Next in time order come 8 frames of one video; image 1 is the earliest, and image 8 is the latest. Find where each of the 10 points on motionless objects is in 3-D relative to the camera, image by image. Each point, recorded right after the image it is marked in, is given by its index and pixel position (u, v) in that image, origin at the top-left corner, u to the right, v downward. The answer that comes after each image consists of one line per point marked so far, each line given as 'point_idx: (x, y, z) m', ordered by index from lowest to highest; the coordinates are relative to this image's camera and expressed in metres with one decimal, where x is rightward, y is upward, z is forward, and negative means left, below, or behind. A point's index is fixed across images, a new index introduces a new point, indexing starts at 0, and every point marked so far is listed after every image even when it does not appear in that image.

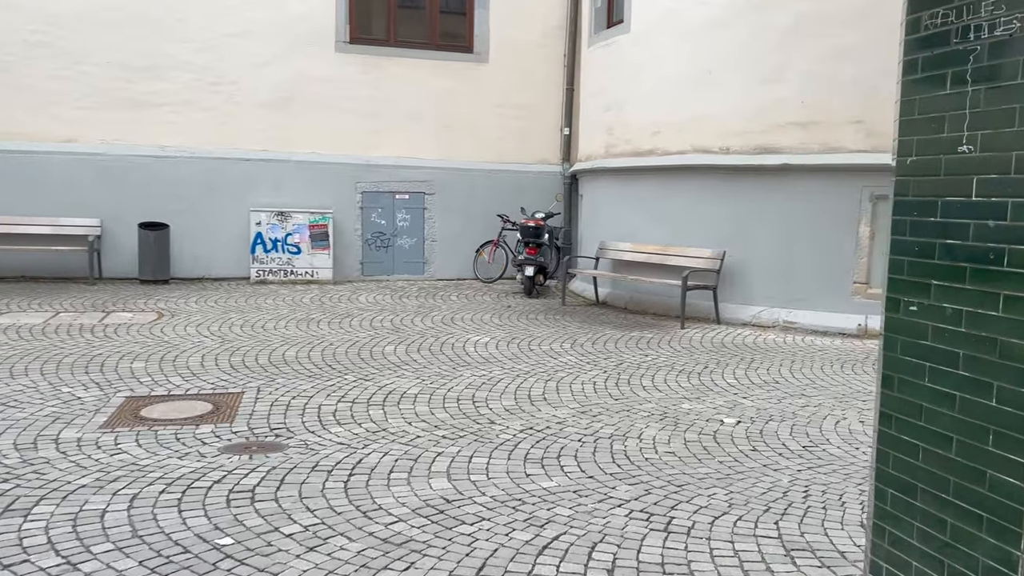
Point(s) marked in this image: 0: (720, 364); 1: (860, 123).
0: (+1.8, -0.7, +7.1) m
1: (+3.6, +1.7, +8.4) m
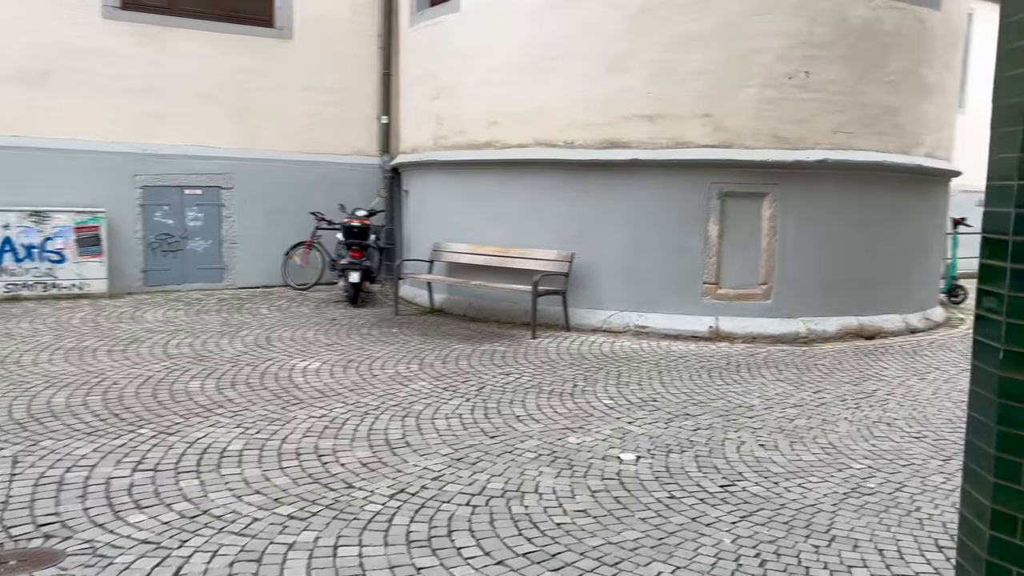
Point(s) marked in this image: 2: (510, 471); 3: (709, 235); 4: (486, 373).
0: (+0.6, -0.7, +6.4) m
1: (+1.9, +1.7, +8.0) m
2: (0.0, -1.0, +4.4) m
3: (+2.0, +0.5, +8.1) m
4: (-0.2, -0.7, +6.5) m
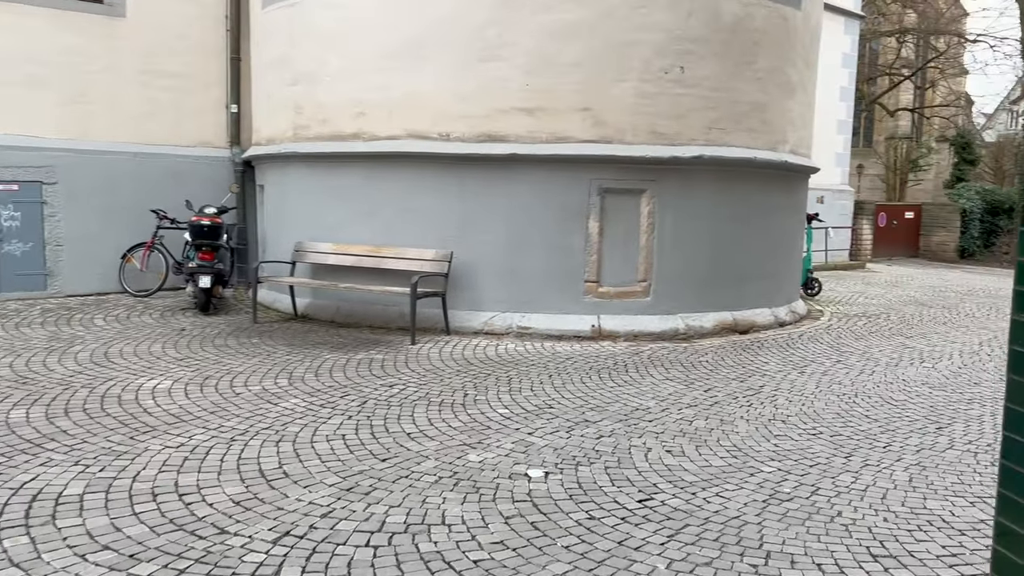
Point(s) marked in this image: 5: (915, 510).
0: (-0.3, -0.8, +5.9) m
1: (+0.7, +1.7, +7.8) m
2: (-0.5, -1.0, +3.9) m
3: (+0.8, +0.5, +7.9) m
4: (-1.1, -0.7, +5.9) m
5: (+1.9, -1.1, +3.9) m
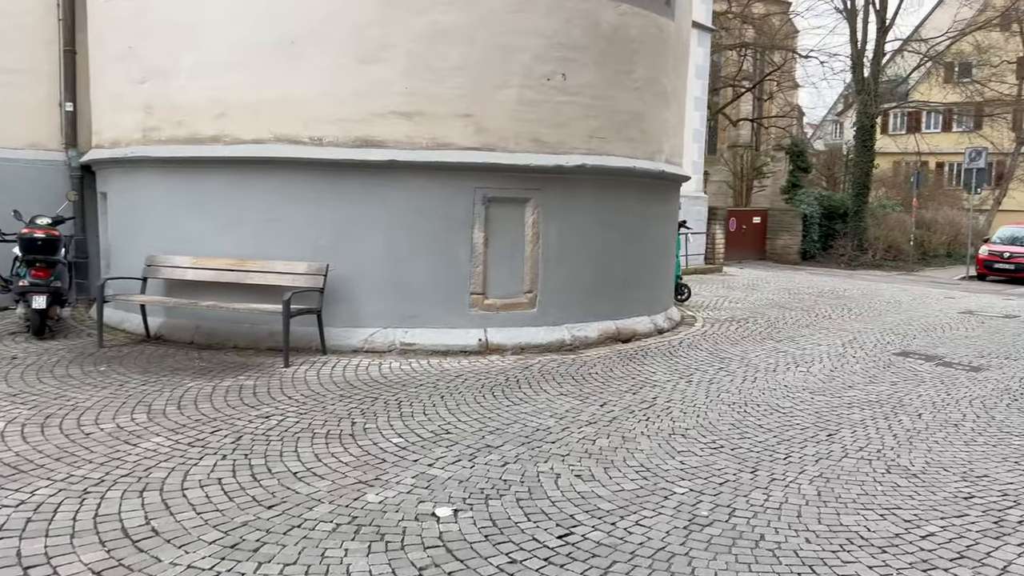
0: (-1.0, -0.9, +5.5) m
1: (-0.4, +1.6, +7.5) m
2: (-0.9, -1.1, +3.5) m
3: (-0.4, +0.4, +7.6) m
4: (-1.8, -0.9, +5.3) m
5: (+1.5, -1.1, +3.9) m
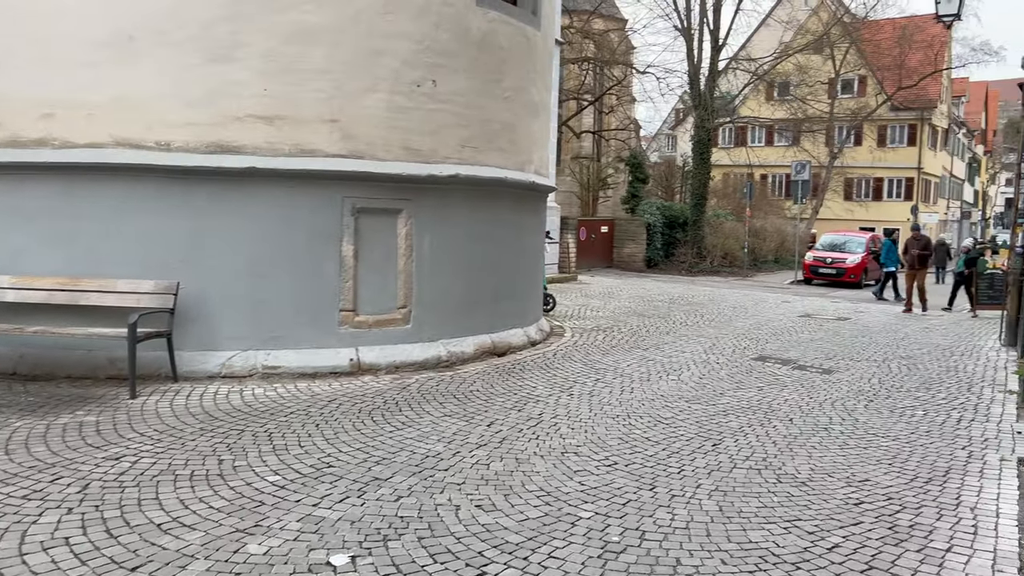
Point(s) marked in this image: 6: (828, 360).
0: (-1.7, -1.0, +4.9) m
1: (-1.5, +1.4, +7.1) m
2: (-1.2, -1.2, +3.0) m
3: (-1.5, +0.3, +7.2) m
4: (-2.4, -1.0, +4.7) m
5: (+1.1, -1.2, +3.8) m
6: (+3.6, -0.8, +9.3) m
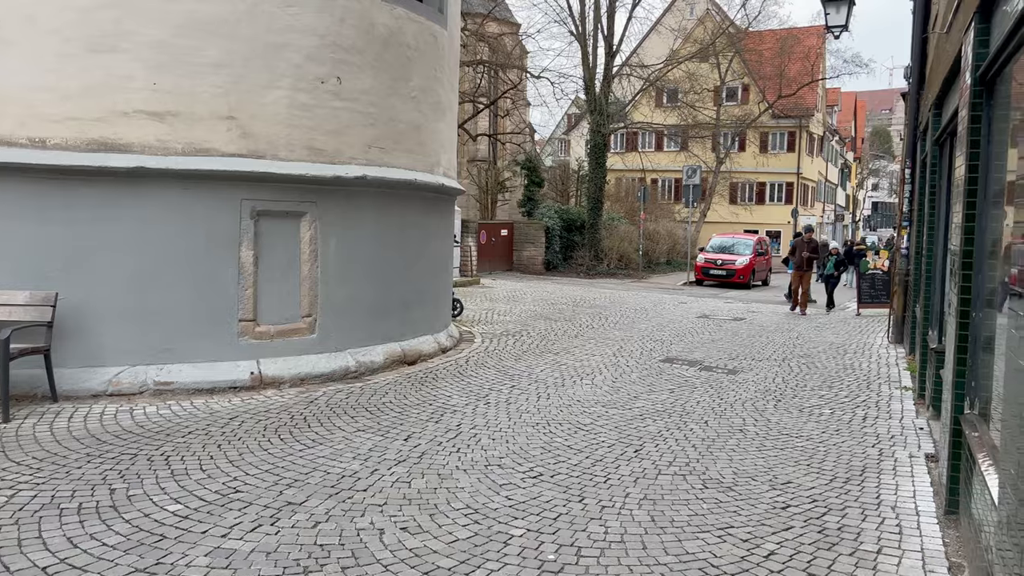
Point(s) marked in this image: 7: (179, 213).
0: (-2.1, -1.1, +4.5) m
1: (-2.3, +1.4, +6.6) m
2: (-1.4, -1.3, +2.6) m
3: (-2.2, +0.2, +6.7) m
4: (-2.8, -1.1, +4.1) m
5: (+0.8, -1.2, +3.7) m
6: (+2.5, -0.8, +9.5) m
7: (-2.6, +0.6, +6.5) m
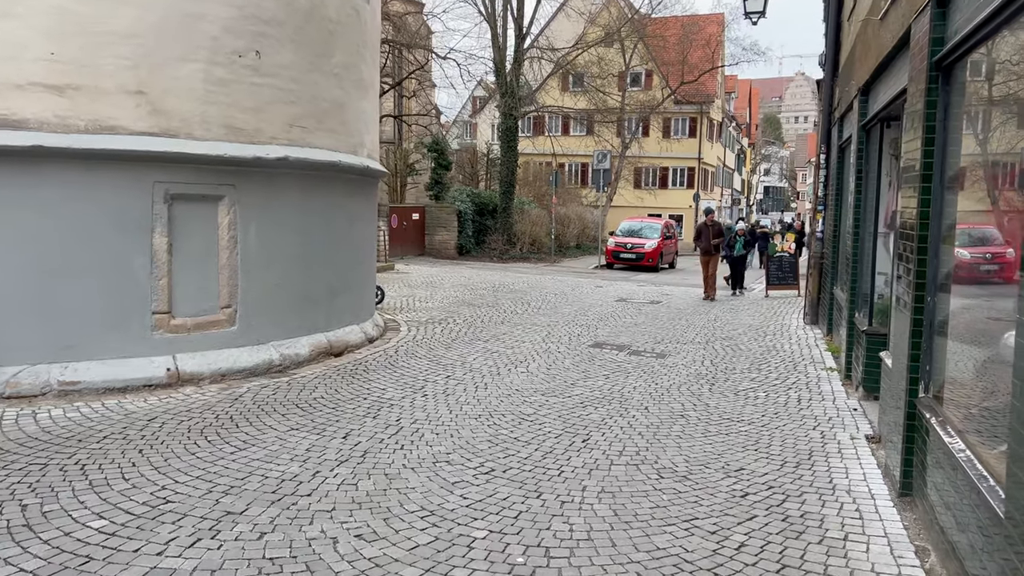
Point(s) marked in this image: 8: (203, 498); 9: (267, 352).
0: (-2.3, -1.0, +4.0) m
1: (-2.7, +1.4, +6.1) m
2: (-1.4, -1.3, +2.3) m
3: (-2.7, +0.3, +6.2) m
4: (-3.0, -1.0, +3.6) m
5: (+0.6, -1.2, +3.6) m
6: (+1.7, -0.7, +9.5) m
7: (-3.1, +0.7, +5.9) m
8: (-1.6, -1.1, +4.1) m
9: (-2.1, -0.5, +6.9) m
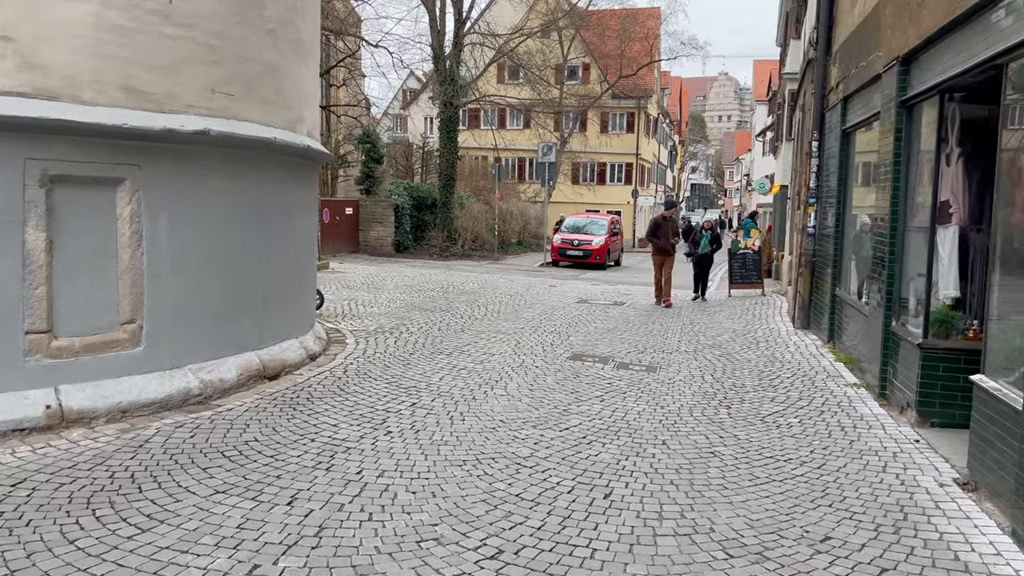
0: (-2.2, -1.1, +2.5) m
1: (-2.8, +1.4, +4.5) m
2: (-1.1, -1.4, +0.9) m
3: (-2.8, +0.2, +4.7) m
4: (-2.8, -1.1, +2.0) m
5: (+0.8, -1.2, +2.4) m
6: (+1.3, -0.7, +8.4) m
7: (-3.1, +0.6, +4.3) m
8: (-1.4, -1.1, +2.7) m
9: (-2.2, -0.6, +5.4) m
